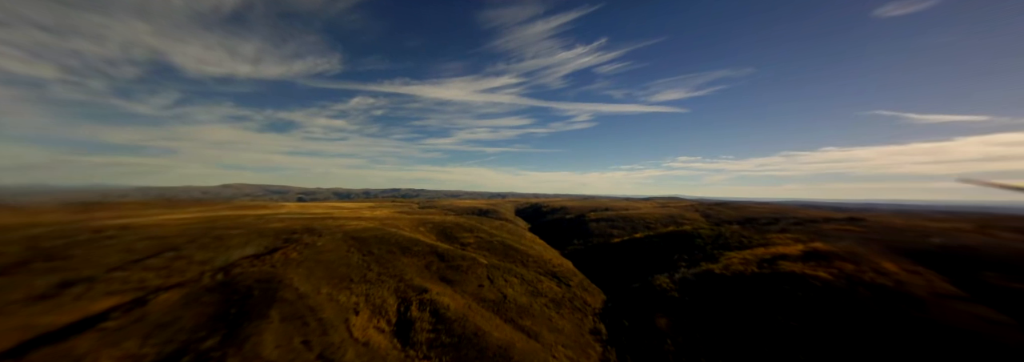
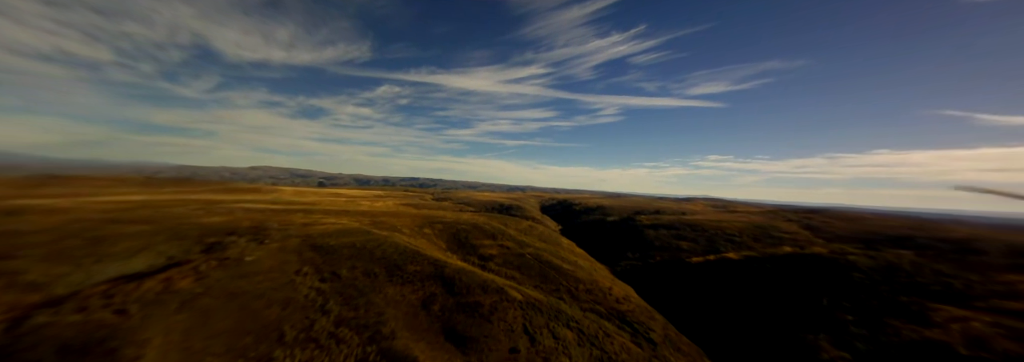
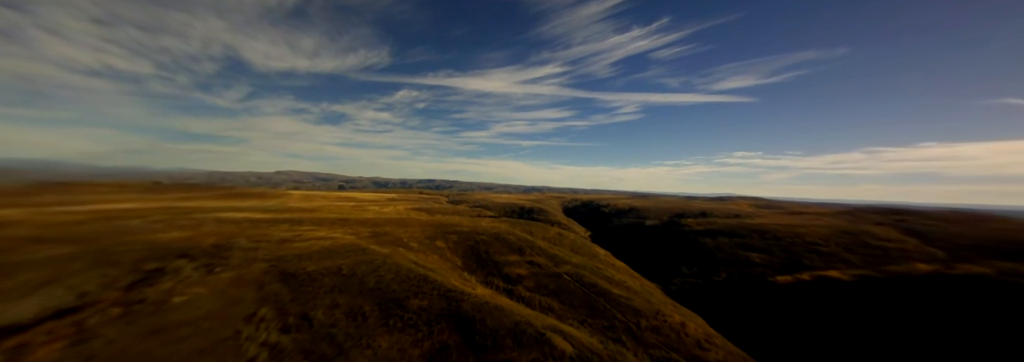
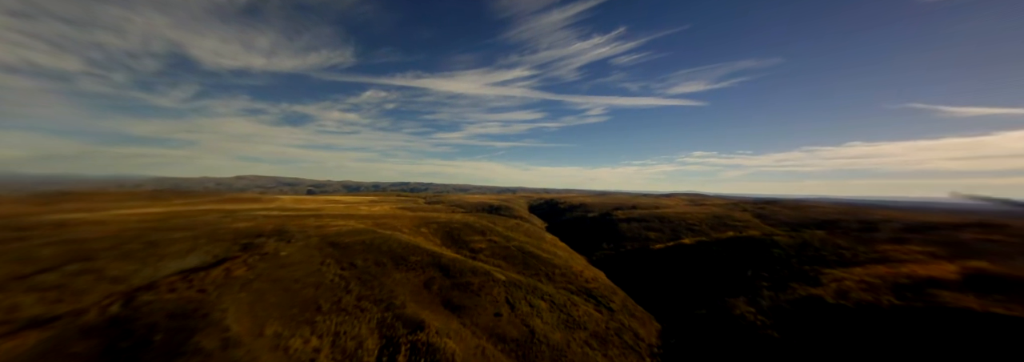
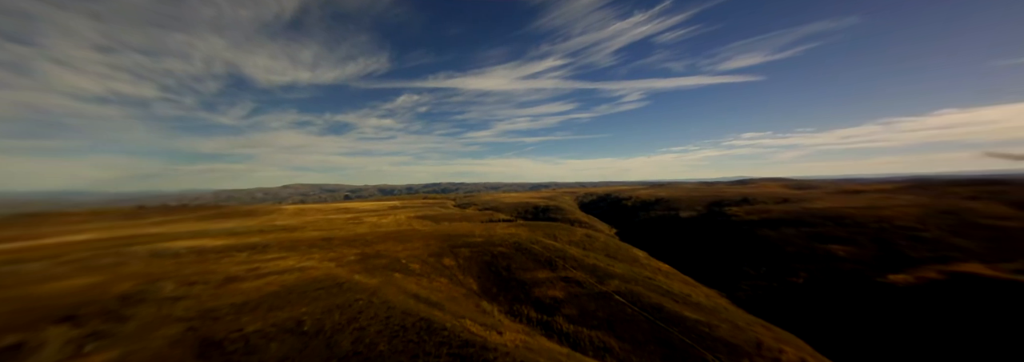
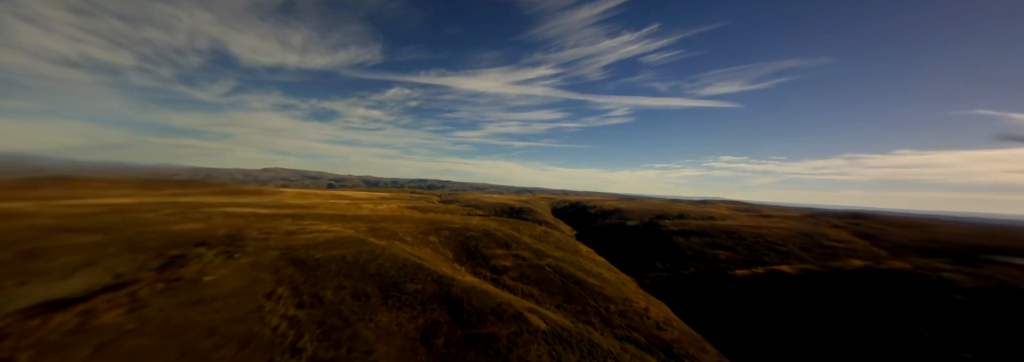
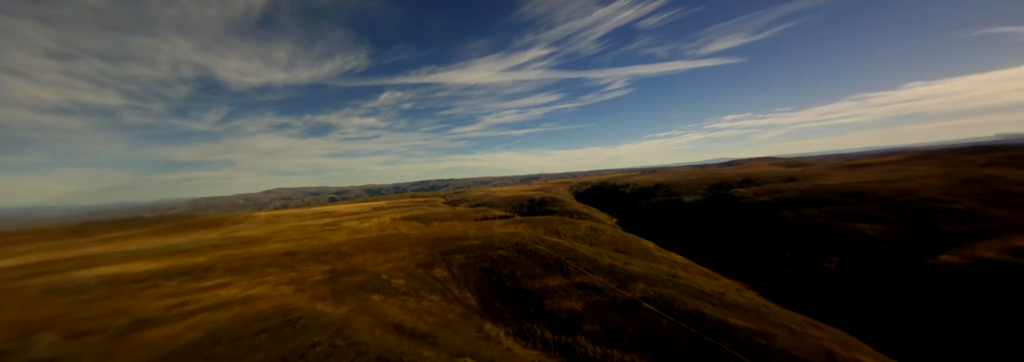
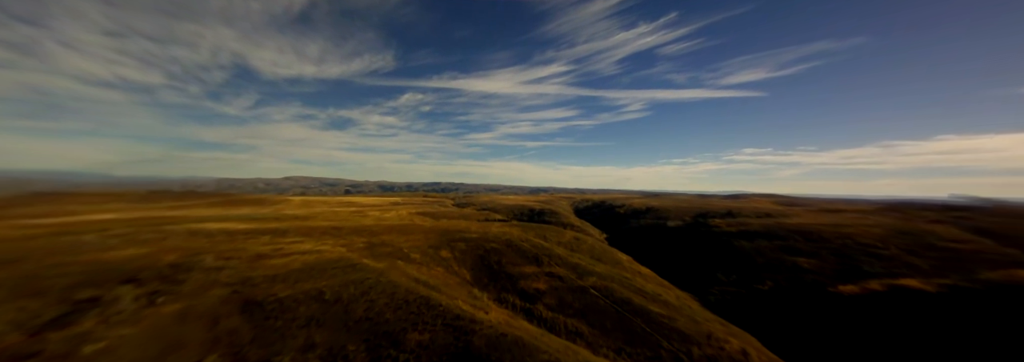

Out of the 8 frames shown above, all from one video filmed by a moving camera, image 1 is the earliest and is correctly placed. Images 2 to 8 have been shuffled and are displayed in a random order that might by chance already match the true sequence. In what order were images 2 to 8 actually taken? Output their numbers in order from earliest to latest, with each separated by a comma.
4, 2, 6, 3, 8, 5, 7
